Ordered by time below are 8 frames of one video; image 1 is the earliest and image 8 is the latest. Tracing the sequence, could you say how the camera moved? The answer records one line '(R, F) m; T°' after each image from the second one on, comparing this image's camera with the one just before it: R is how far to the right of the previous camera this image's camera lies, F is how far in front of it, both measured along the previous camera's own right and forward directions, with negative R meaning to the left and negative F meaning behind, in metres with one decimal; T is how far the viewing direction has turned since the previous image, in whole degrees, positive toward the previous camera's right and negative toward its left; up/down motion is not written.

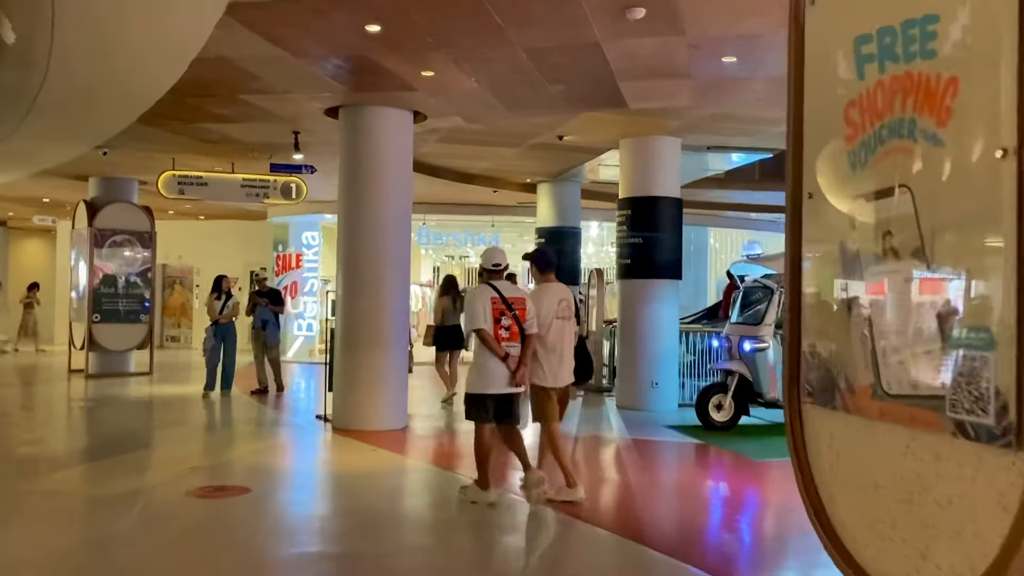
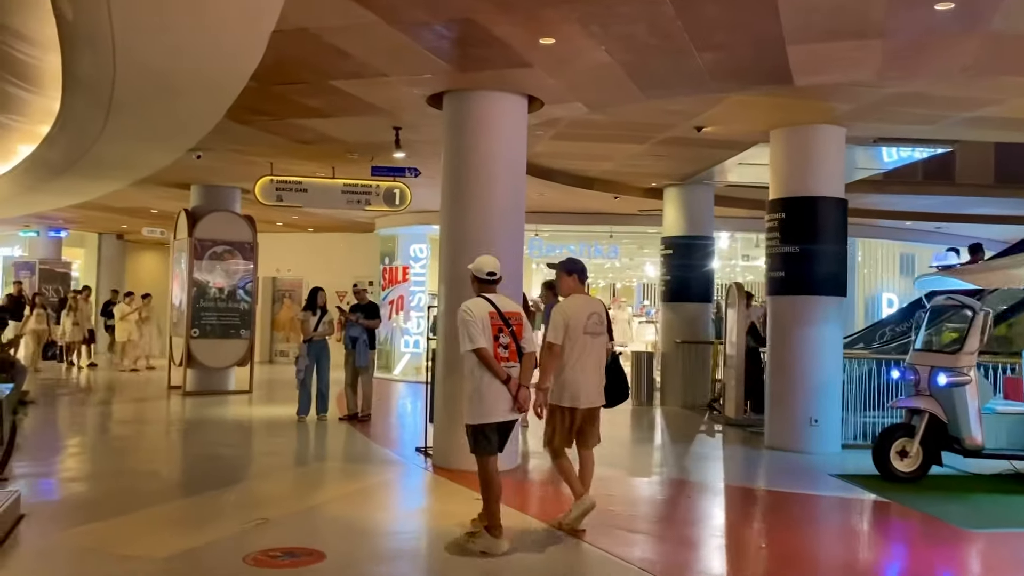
(-0.2, +1.3) m; -7°
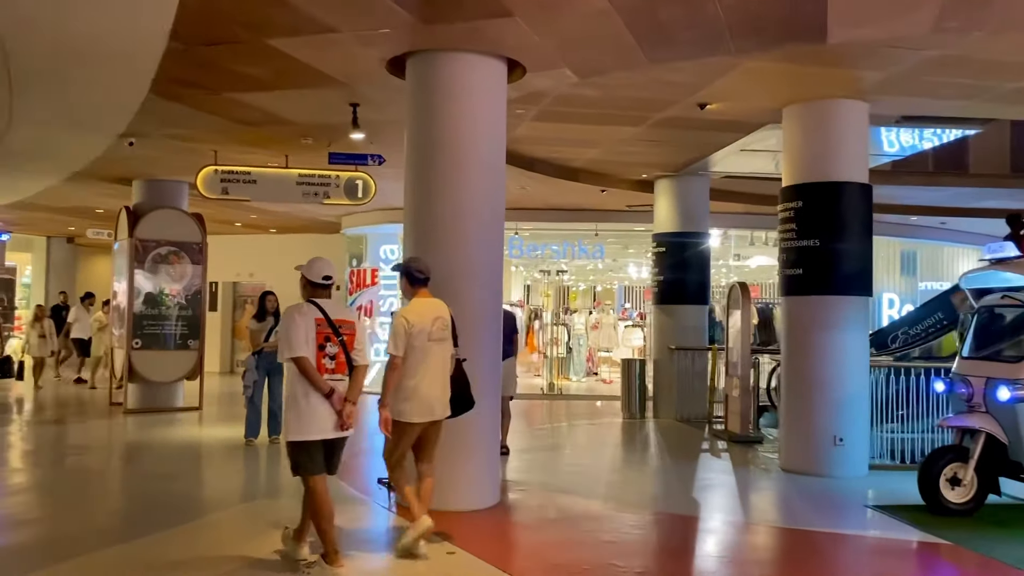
(0.0, +1.1) m; +1°
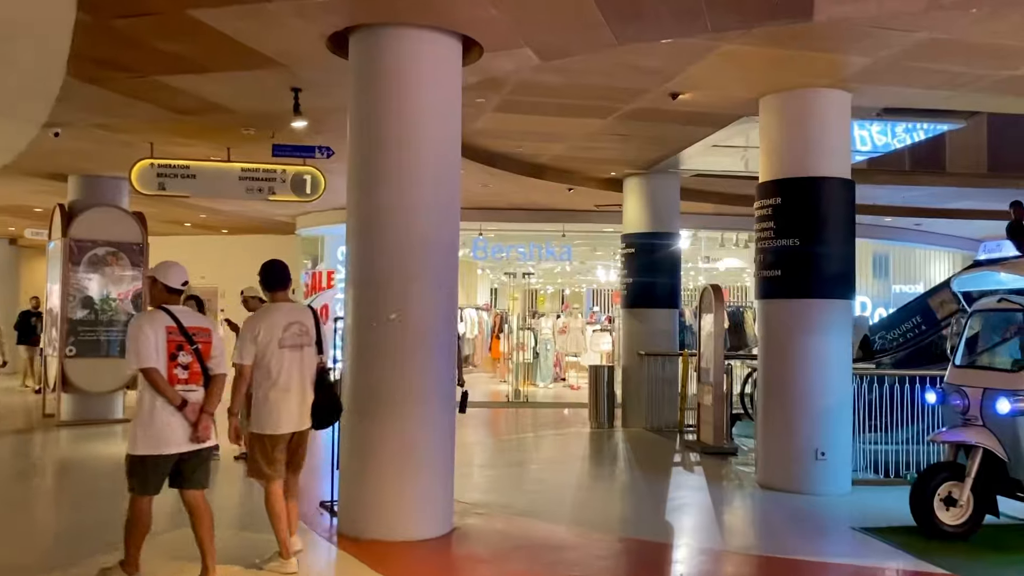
(+0.1, +0.6) m; +2°
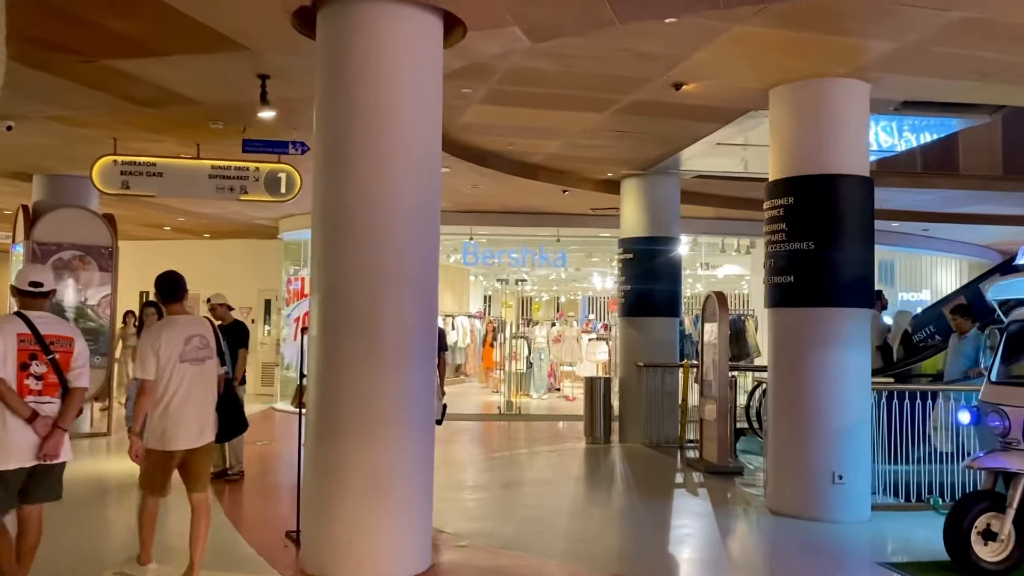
(0.0, +0.6) m; 0°
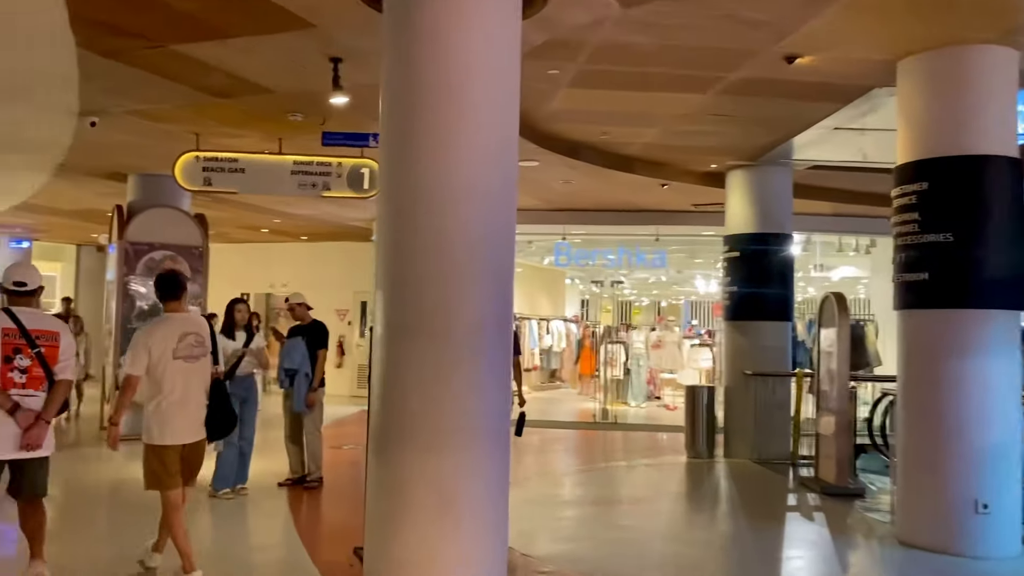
(+0.1, +0.5) m; -7°
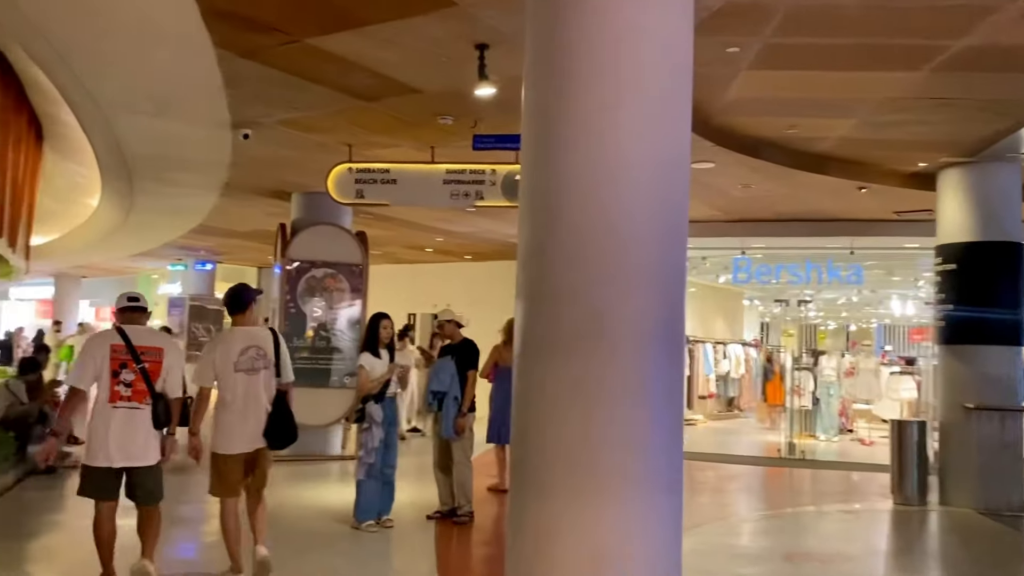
(0.0, +0.7) m; -11°
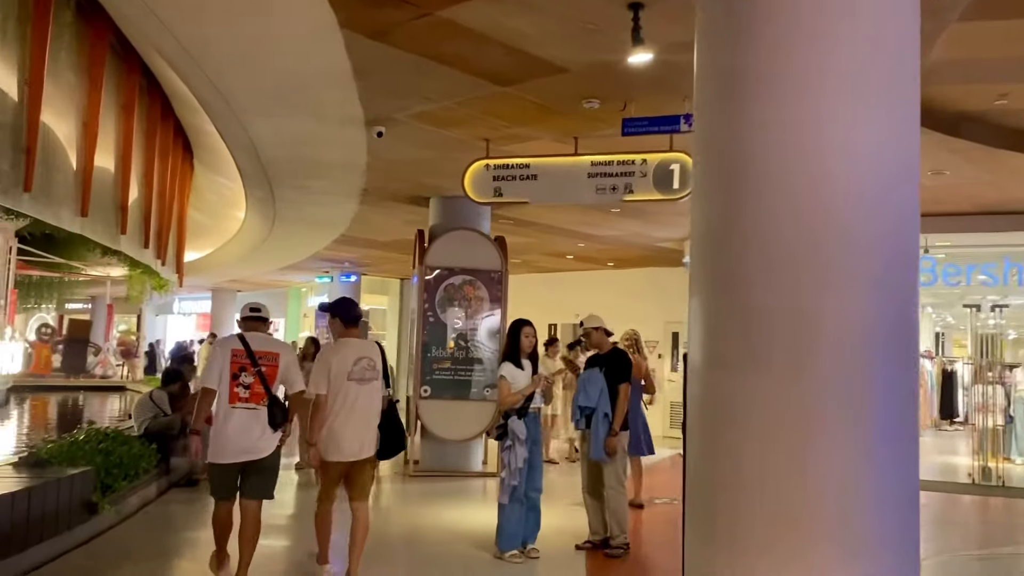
(-0.1, +0.6) m; -9°
